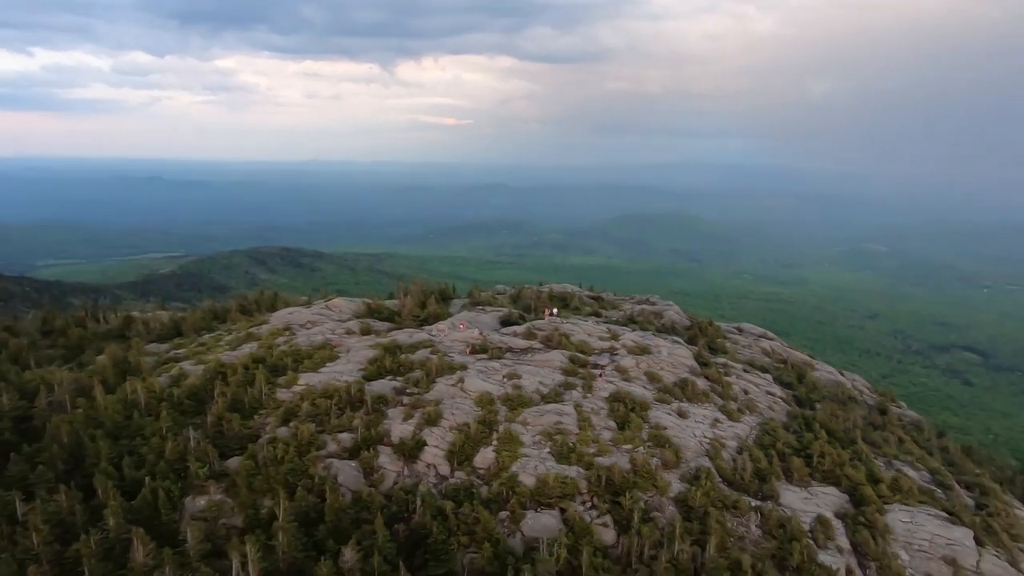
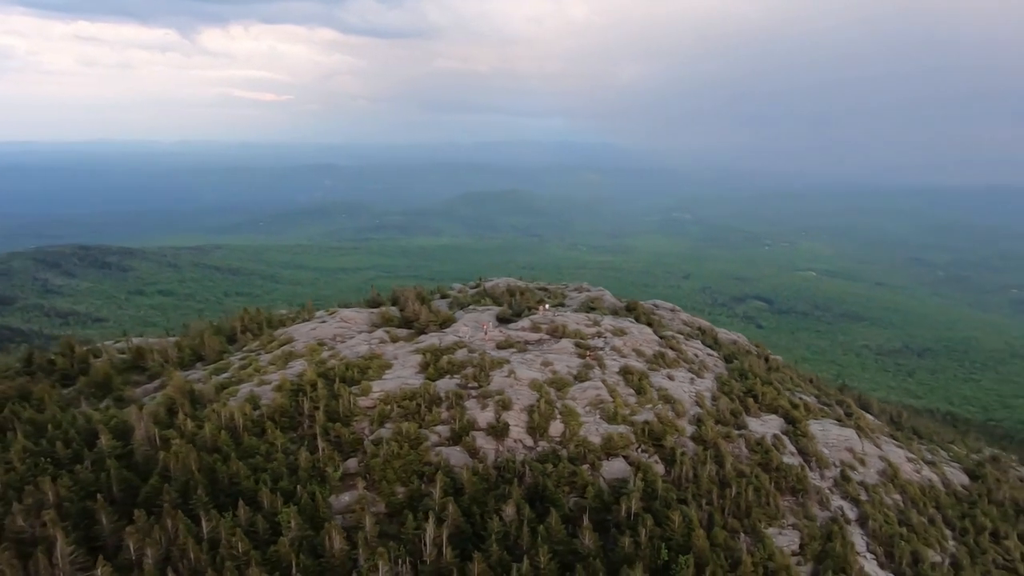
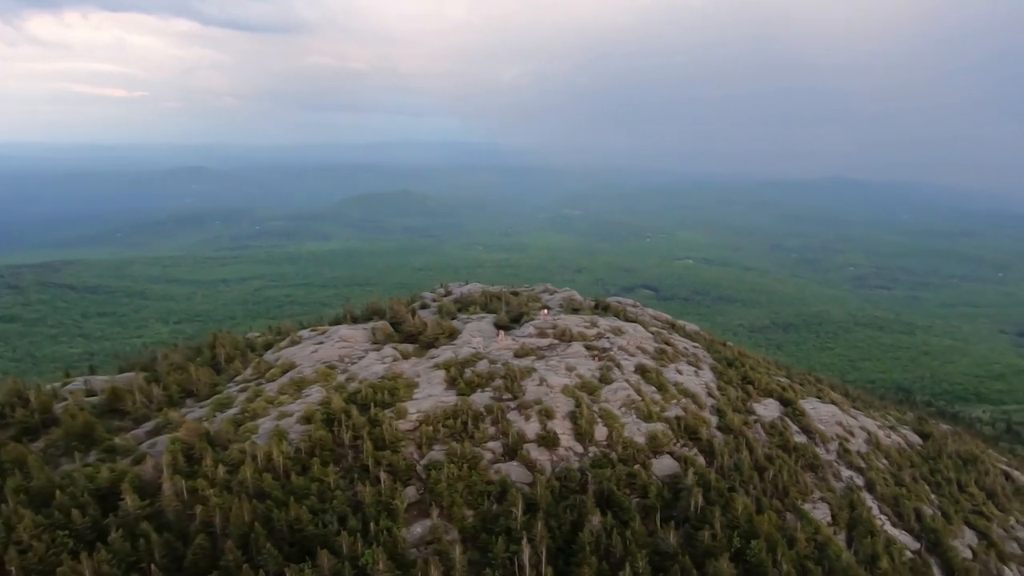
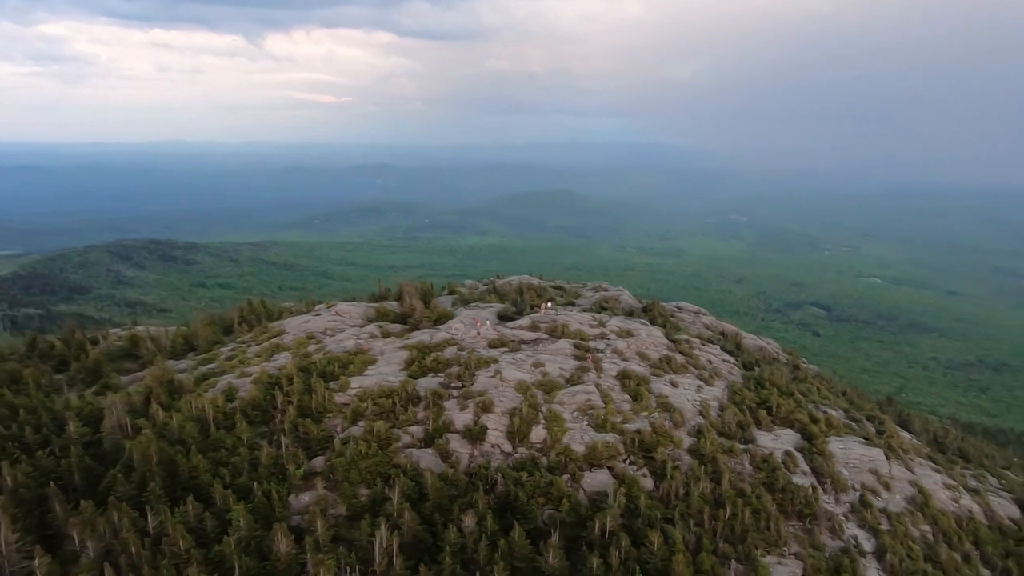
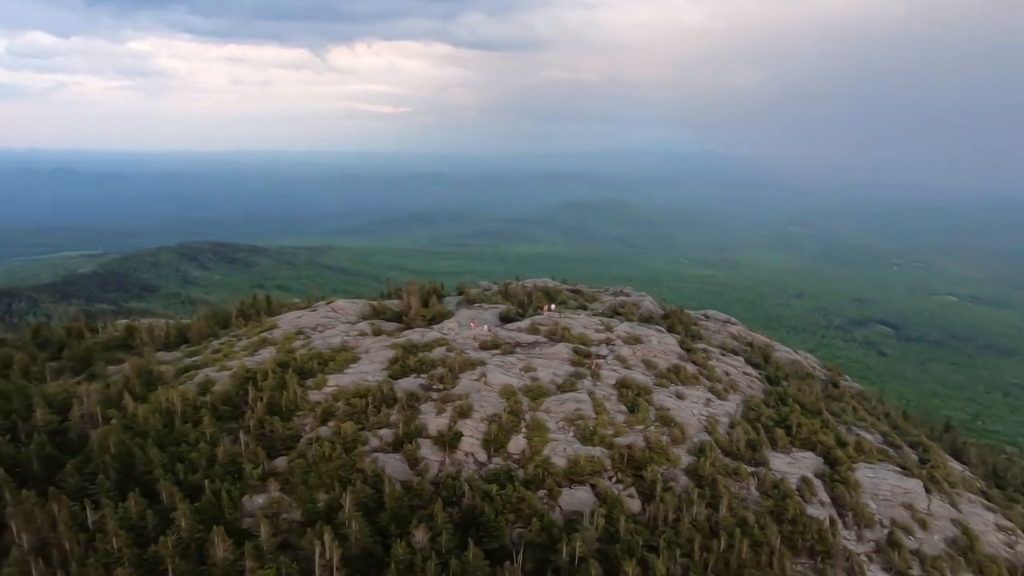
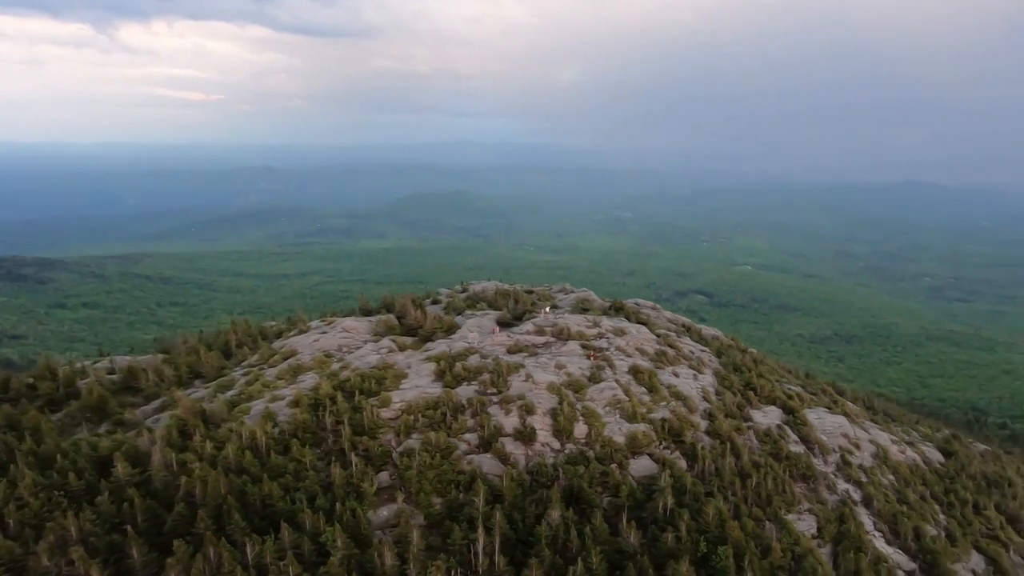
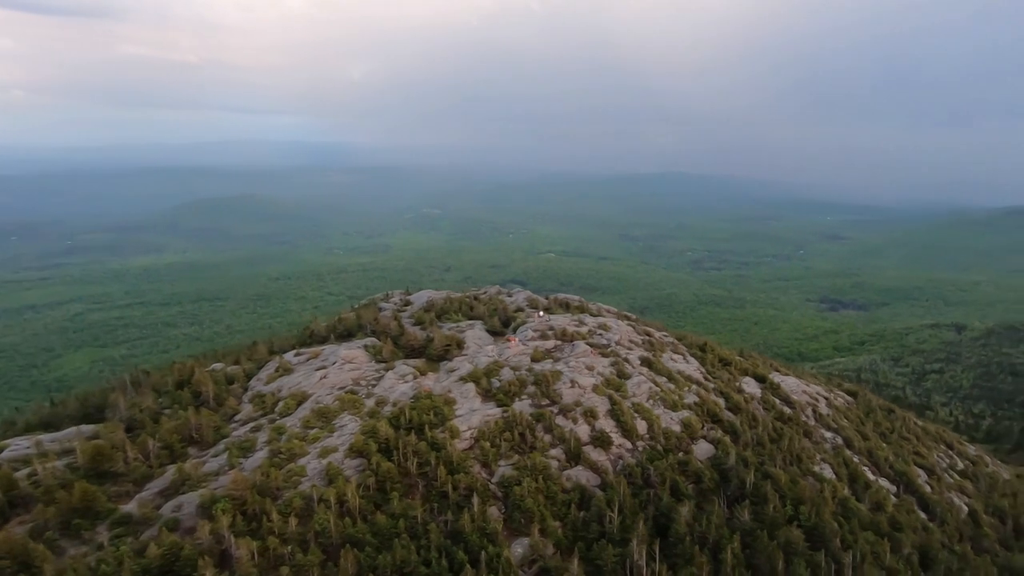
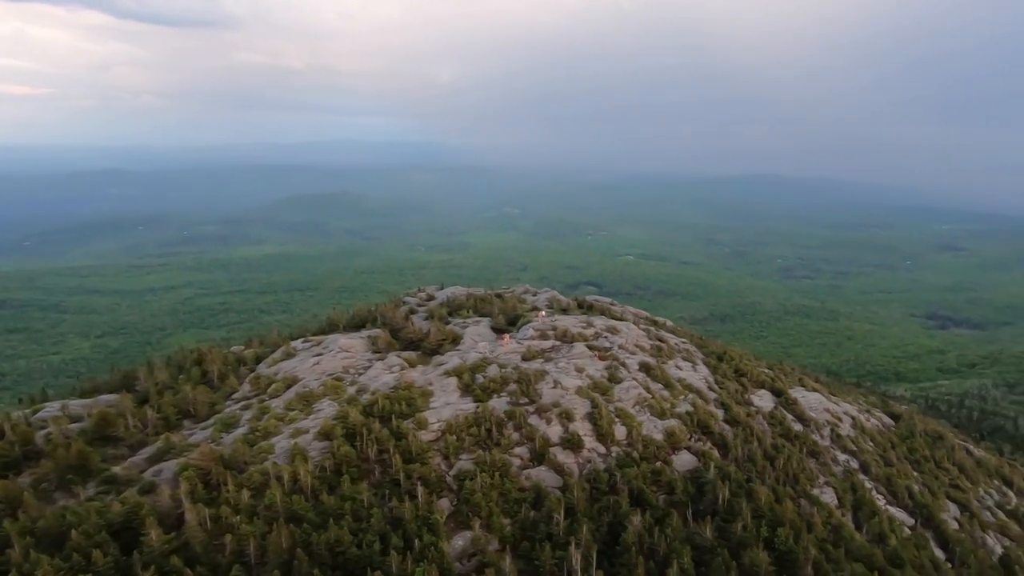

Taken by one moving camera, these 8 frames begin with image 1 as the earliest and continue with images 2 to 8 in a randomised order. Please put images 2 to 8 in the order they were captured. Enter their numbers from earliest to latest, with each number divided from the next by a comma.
5, 4, 2, 6, 3, 8, 7
